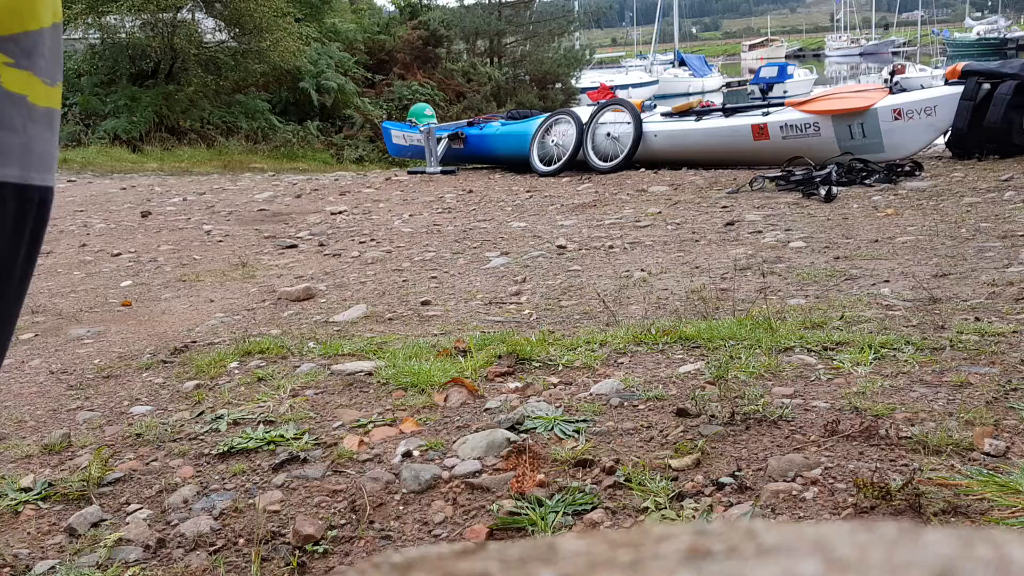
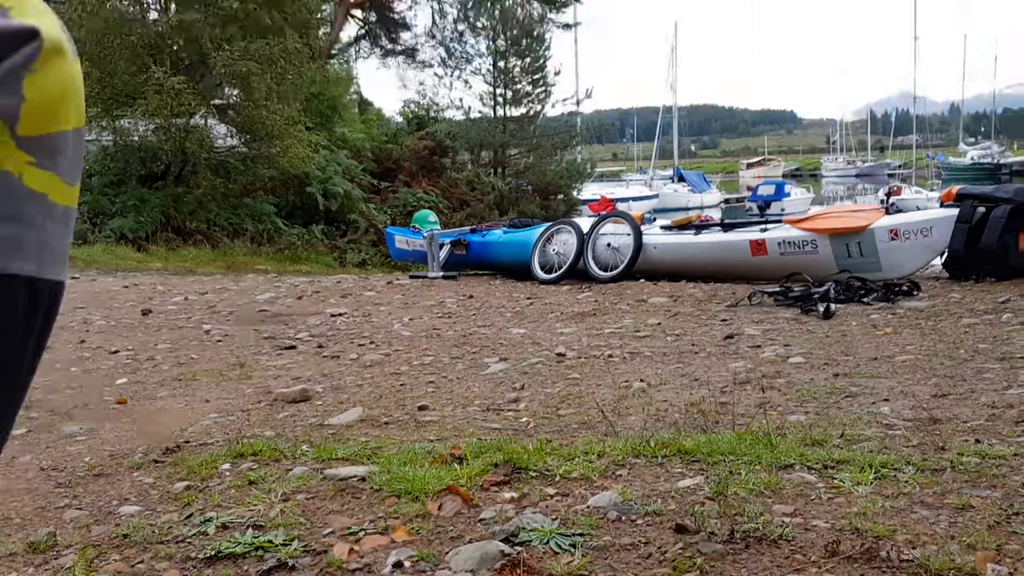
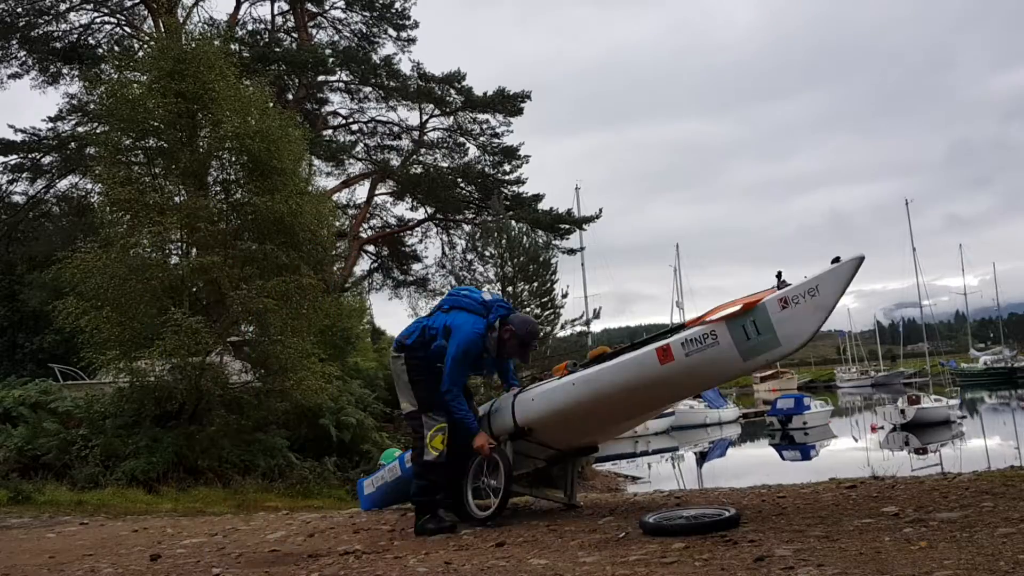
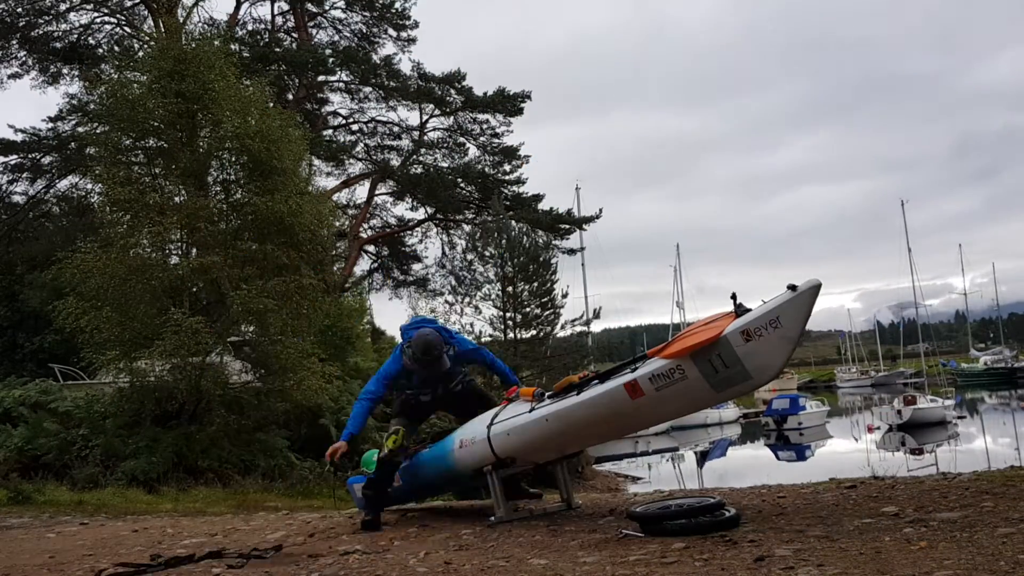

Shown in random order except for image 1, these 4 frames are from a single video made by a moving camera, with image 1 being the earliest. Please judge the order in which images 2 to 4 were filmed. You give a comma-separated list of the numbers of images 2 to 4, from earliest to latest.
2, 4, 3
